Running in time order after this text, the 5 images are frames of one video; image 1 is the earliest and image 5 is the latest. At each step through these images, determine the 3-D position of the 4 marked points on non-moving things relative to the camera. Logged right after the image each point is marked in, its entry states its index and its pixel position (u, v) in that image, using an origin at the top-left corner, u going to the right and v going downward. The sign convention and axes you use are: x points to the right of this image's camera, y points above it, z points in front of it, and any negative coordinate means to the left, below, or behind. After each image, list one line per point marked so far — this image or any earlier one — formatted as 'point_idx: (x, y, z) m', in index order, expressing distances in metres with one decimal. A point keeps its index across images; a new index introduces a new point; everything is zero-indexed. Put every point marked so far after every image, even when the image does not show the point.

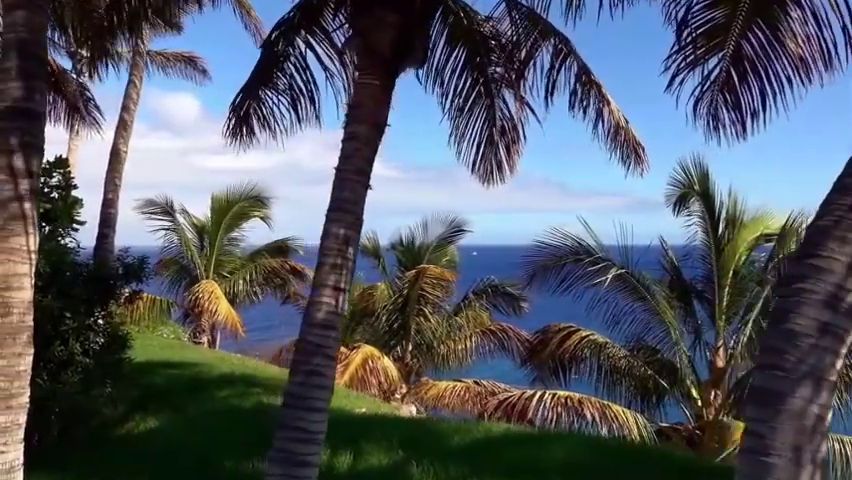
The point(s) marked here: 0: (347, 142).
0: (-0.5, +0.6, +5.0) m
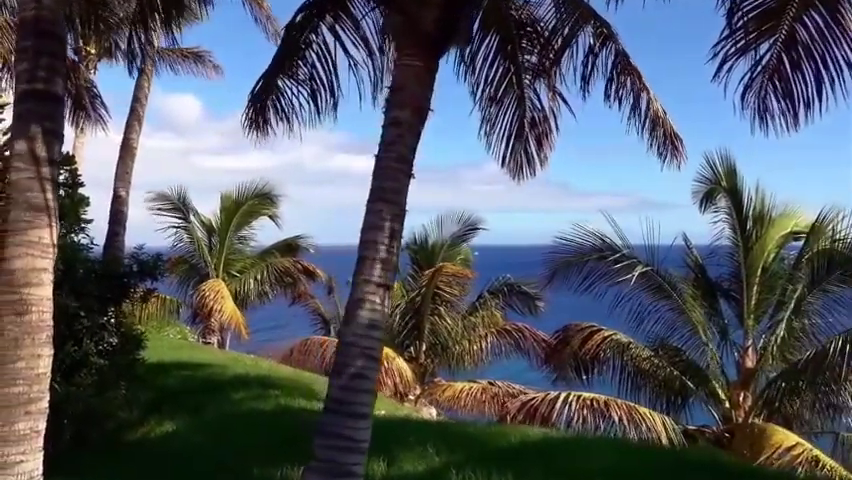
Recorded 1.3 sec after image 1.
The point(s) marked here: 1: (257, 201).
0: (-0.2, +0.6, +4.6) m
1: (-3.8, +0.9, +19.0) m
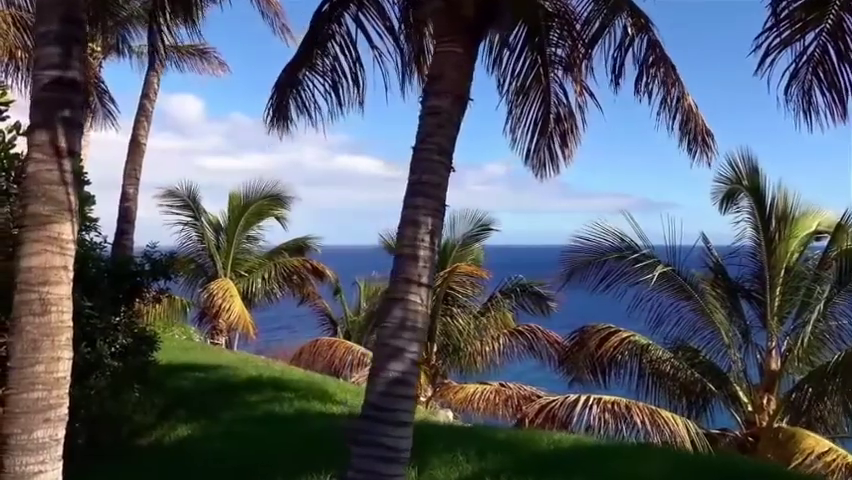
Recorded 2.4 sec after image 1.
0: (0.0, +0.6, +4.4) m
1: (-3.5, +0.9, +18.7) m
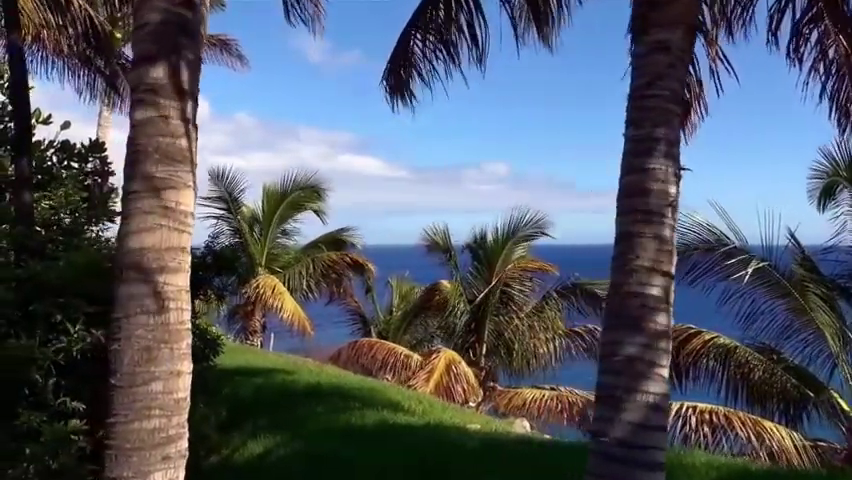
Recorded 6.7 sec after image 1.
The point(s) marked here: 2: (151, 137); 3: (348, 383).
0: (+0.9, +0.7, +3.3) m
1: (-2.6, +1.0, +17.7) m
2: (-1.0, +0.4, +3.0) m
3: (-1.0, -1.8, +10.3) m
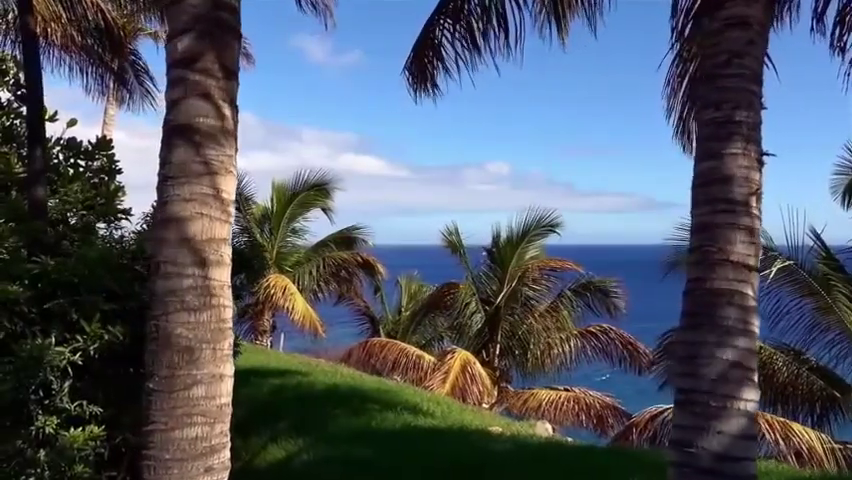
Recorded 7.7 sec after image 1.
0: (+1.1, +0.8, +3.0) m
1: (-2.4, +1.0, +17.4) m
2: (-0.8, +0.4, +2.7) m
3: (-0.8, -1.7, +10.1) m
